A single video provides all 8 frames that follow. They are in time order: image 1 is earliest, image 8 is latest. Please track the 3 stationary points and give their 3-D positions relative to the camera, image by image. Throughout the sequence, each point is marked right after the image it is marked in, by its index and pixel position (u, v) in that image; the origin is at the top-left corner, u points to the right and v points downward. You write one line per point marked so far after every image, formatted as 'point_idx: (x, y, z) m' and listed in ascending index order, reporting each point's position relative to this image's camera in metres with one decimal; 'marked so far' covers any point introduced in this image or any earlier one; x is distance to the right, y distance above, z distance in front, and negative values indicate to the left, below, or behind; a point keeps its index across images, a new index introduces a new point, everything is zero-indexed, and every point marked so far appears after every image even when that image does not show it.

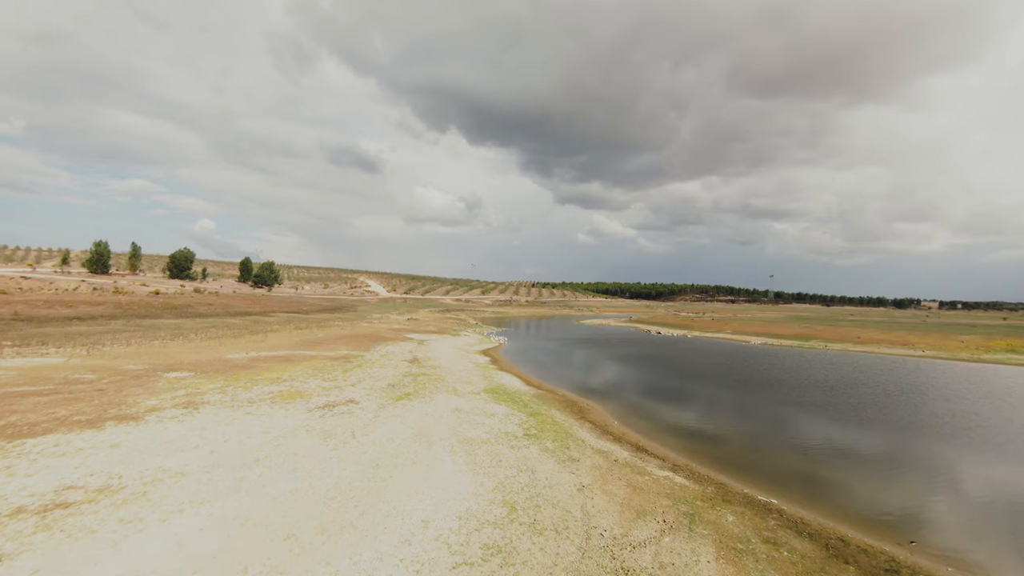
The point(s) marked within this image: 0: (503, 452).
0: (-0.5, -7.9, +18.9) m
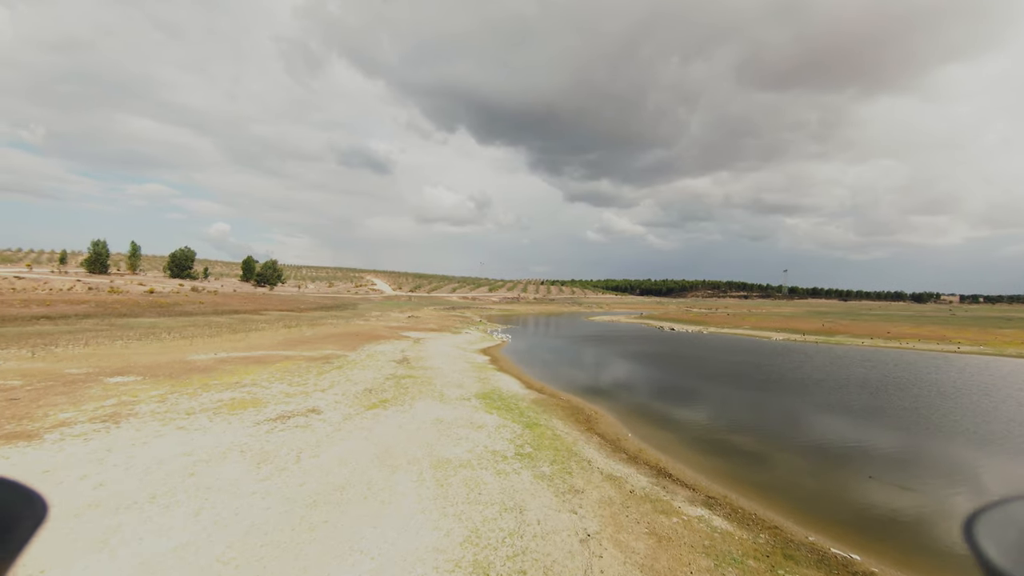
0: (-1.0, -7.2, +14.7) m
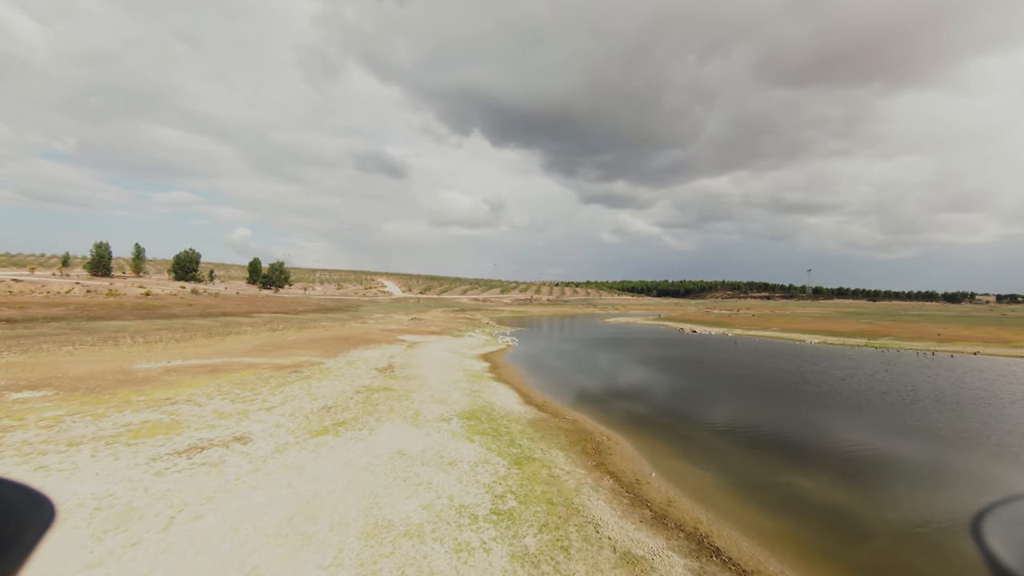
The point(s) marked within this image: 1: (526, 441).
0: (-1.9, -6.8, +9.7) m
1: (+0.7, -7.2, +18.5) m
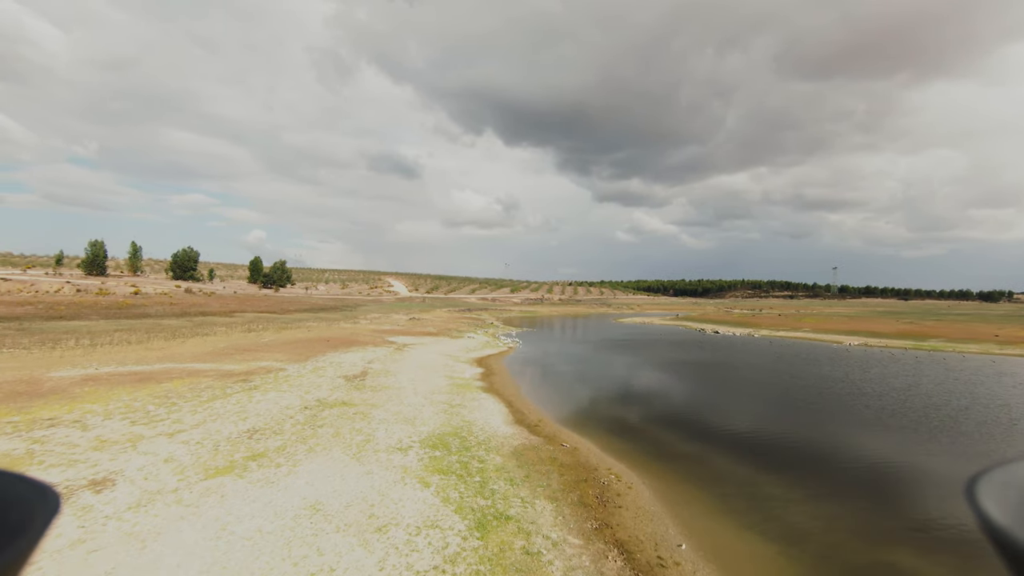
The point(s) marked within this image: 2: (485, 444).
0: (-3.2, -6.3, +4.7) m
1: (-0.3, -6.7, +13.5) m
2: (-1.2, -6.8, +17.3) m
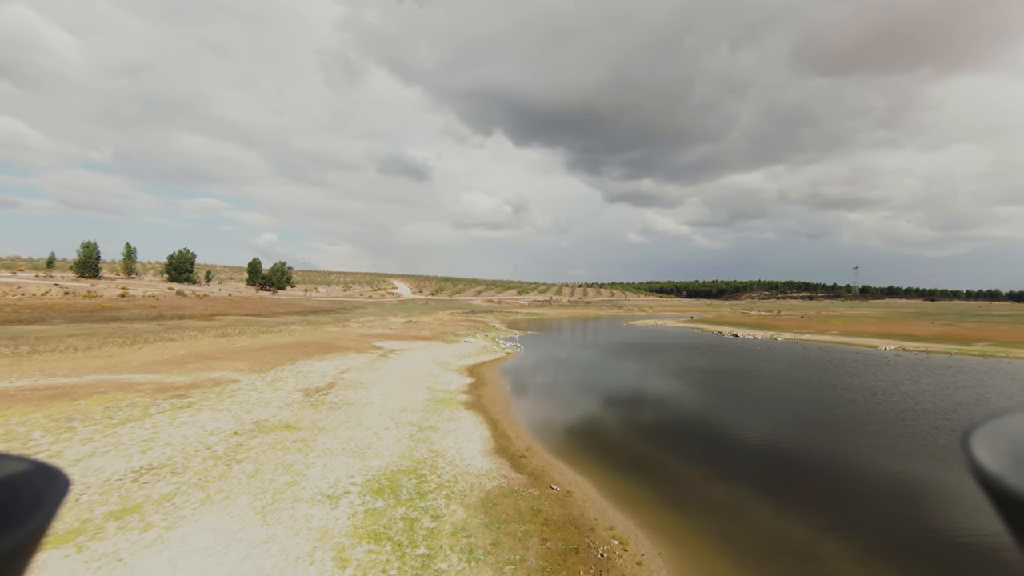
0: (-4.5, -6.1, +0.7) m
1: (-1.4, -6.5, +9.4) m
2: (-2.1, -6.6, +13.2) m
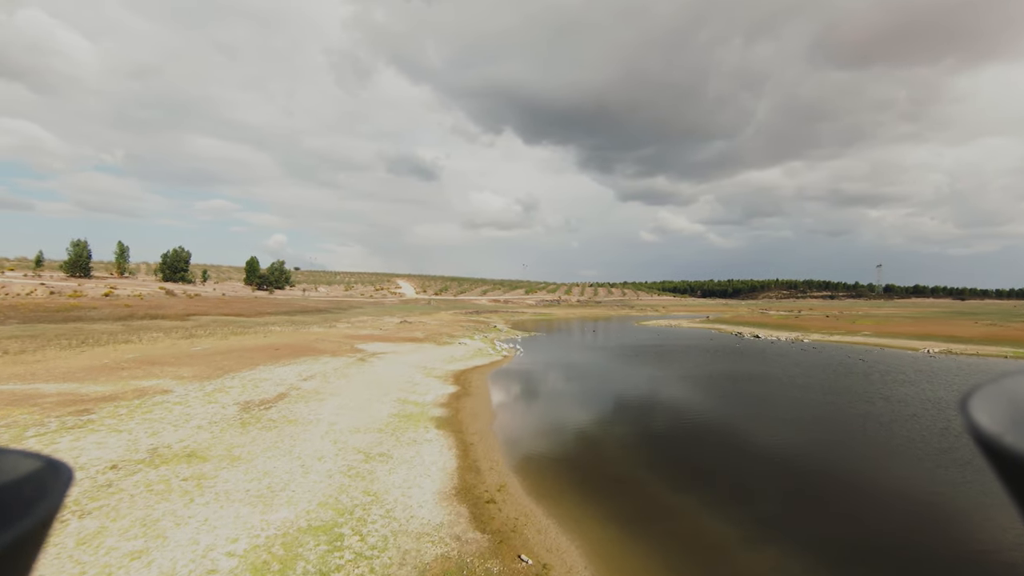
0: (-6.1, -5.7, -3.3) m
1: (-2.7, -6.1, +5.3) m
2: (-3.3, -6.2, +9.1) m
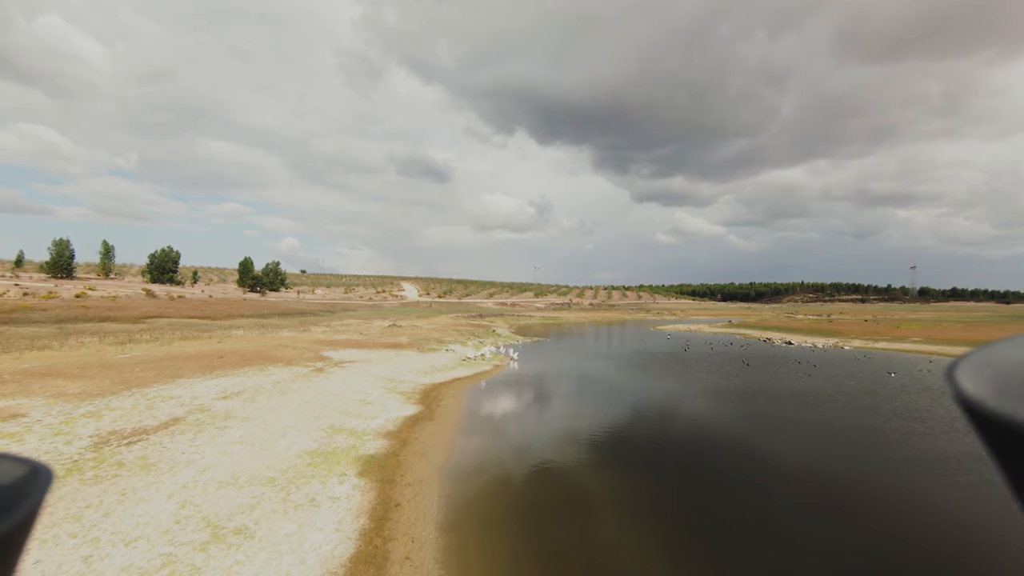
0: (-8.5, -5.1, -8.6) m
1: (-4.7, -5.6, -0.2) m
2: (-5.2, -5.8, +3.6) m
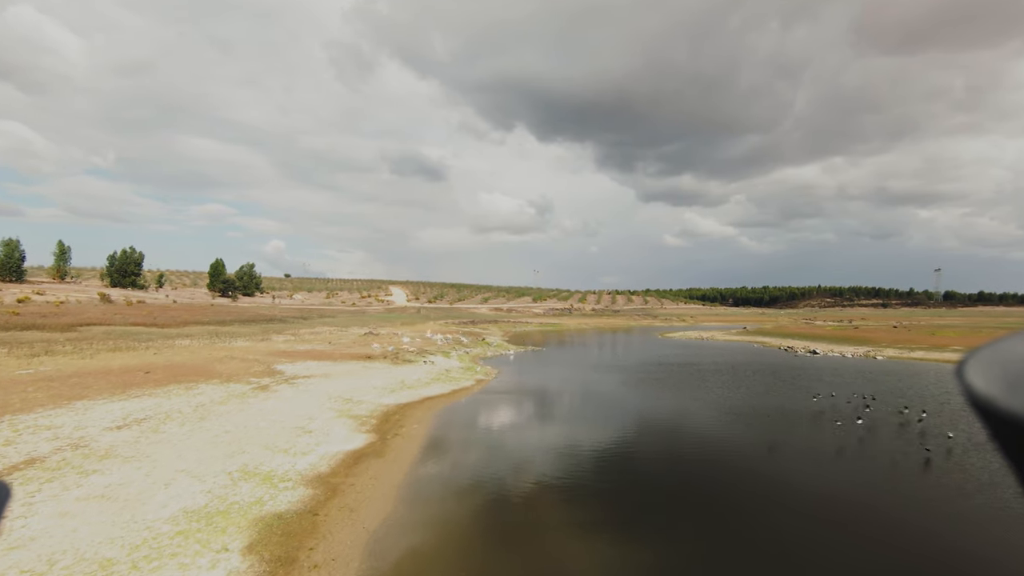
0: (-9.2, -4.8, -12.6) m
1: (-5.6, -5.4, -4.1) m
2: (-6.2, -5.6, -0.3) m
